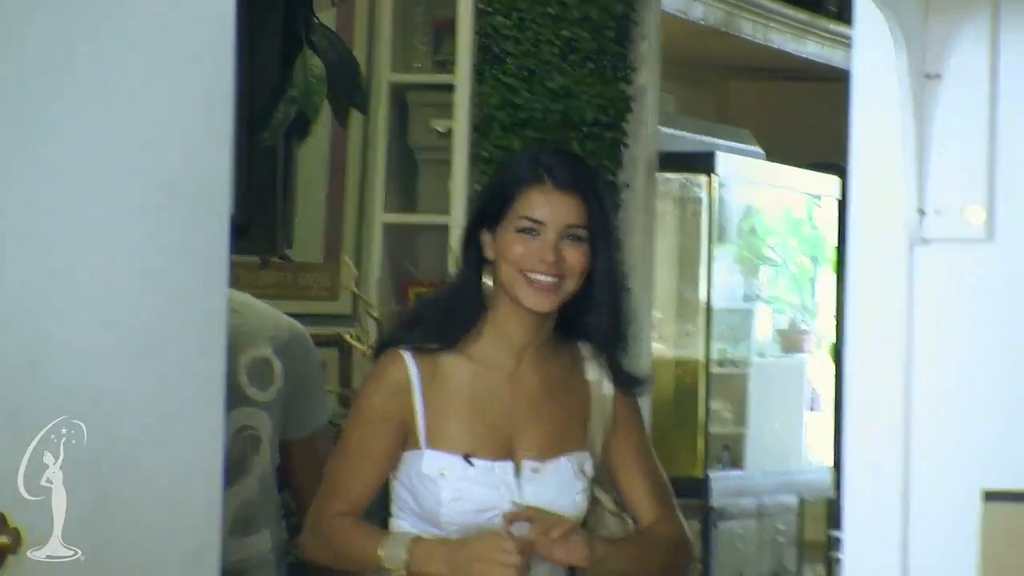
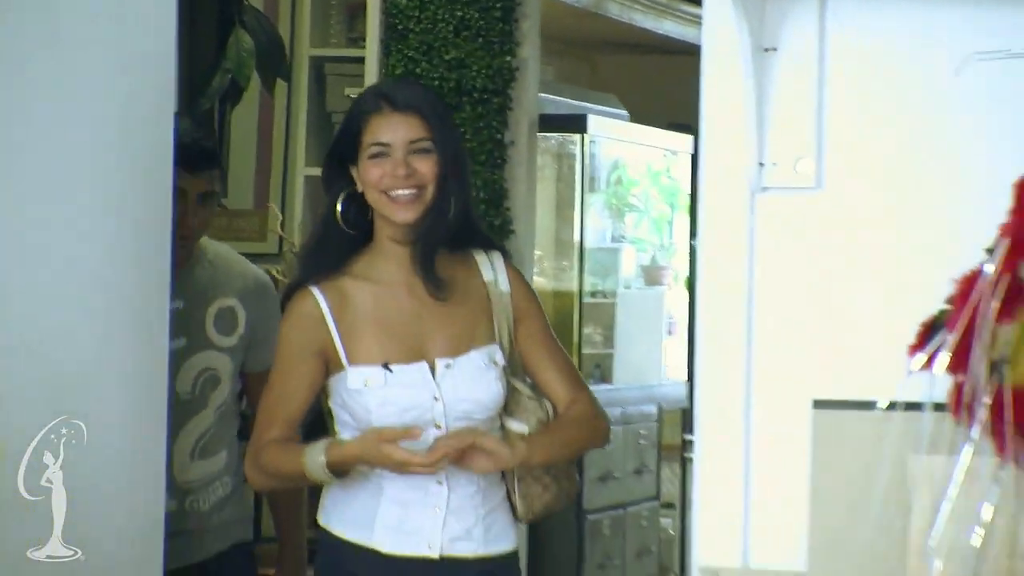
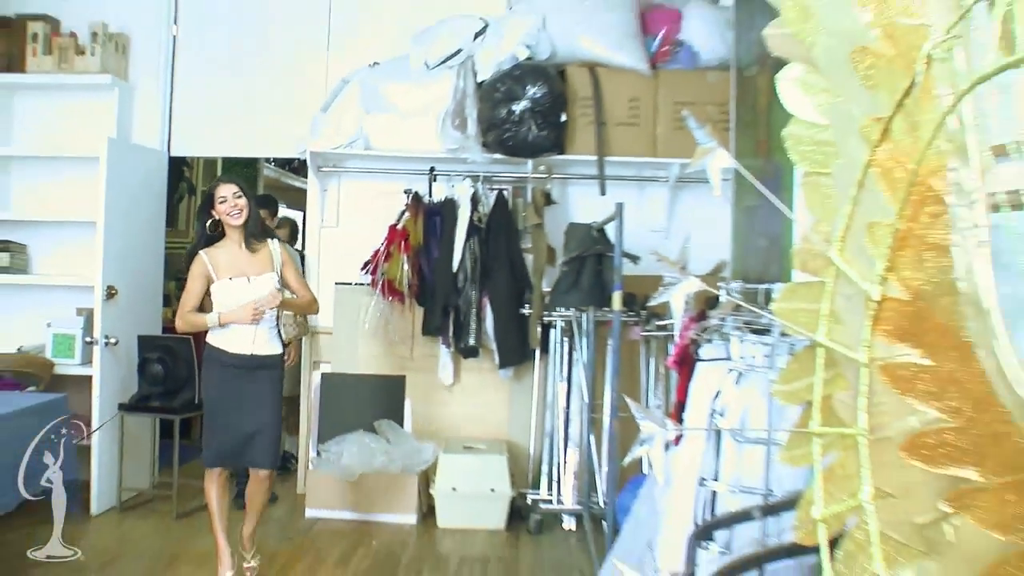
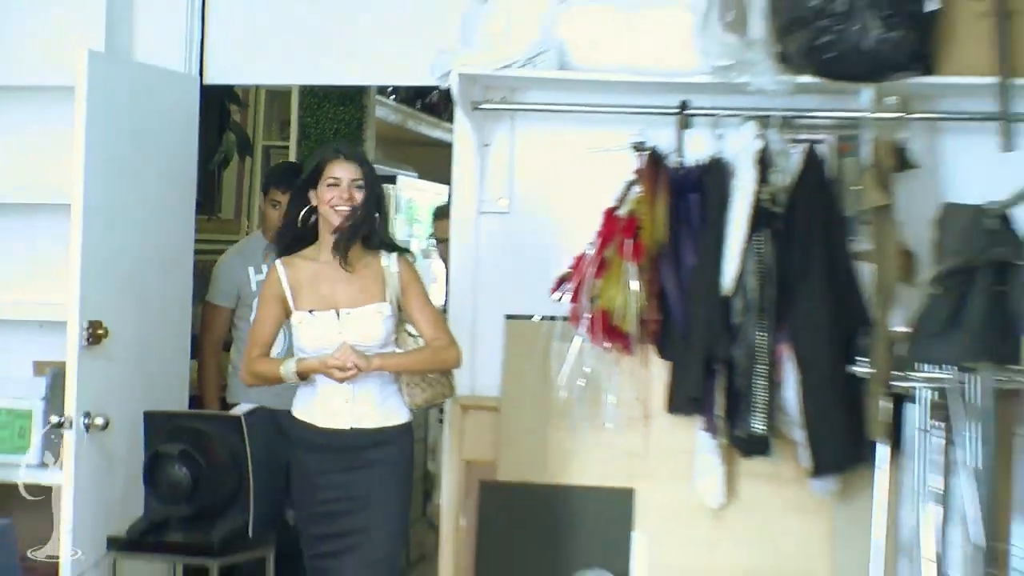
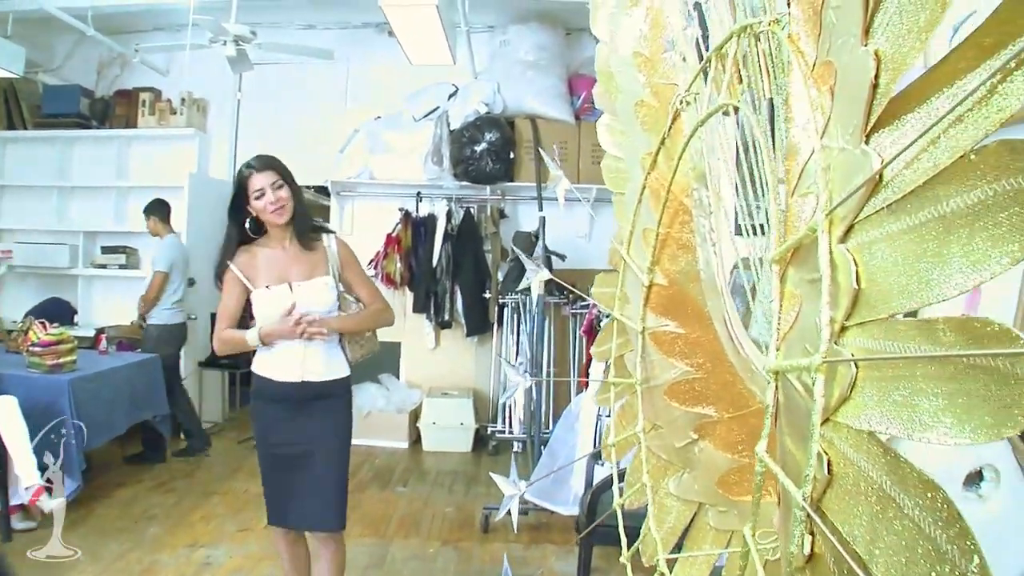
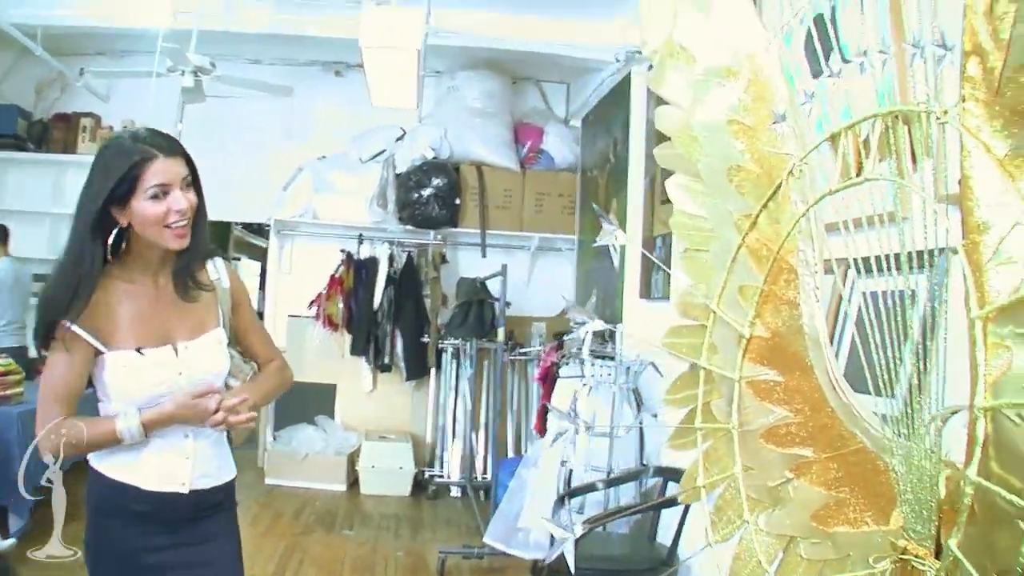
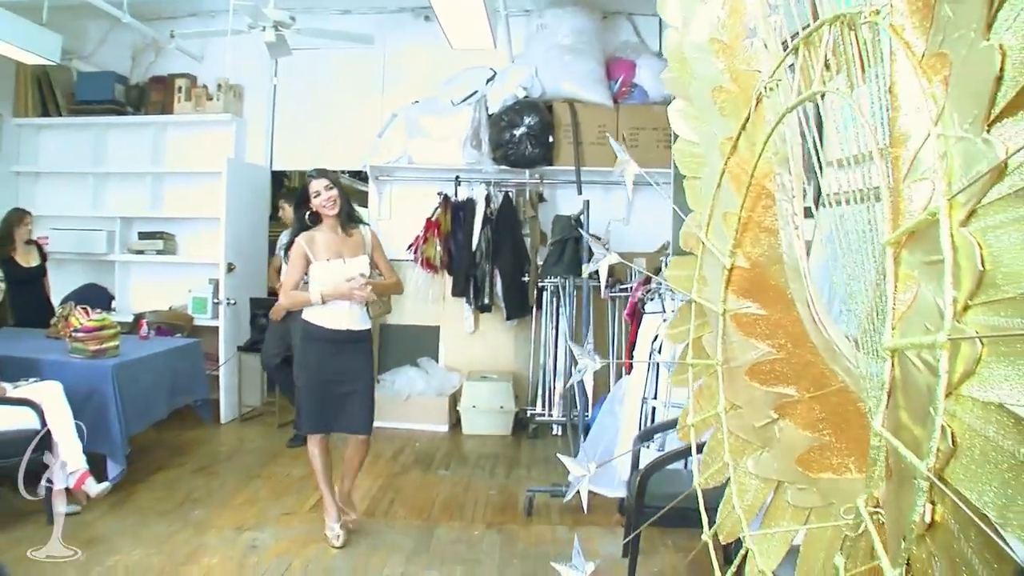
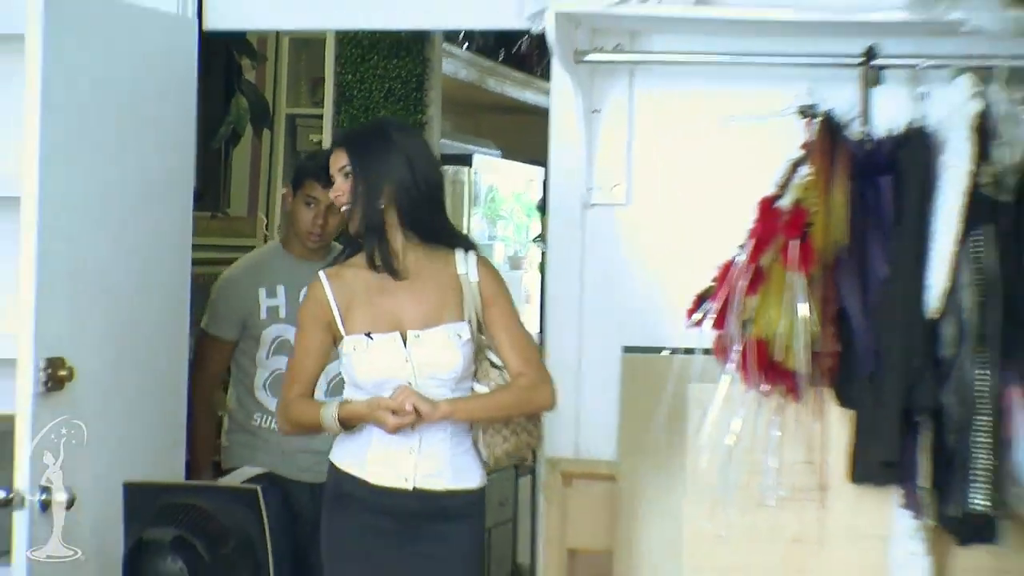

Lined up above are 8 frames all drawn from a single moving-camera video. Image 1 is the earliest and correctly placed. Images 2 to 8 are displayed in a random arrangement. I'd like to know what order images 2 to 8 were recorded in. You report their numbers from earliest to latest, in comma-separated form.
2, 8, 4, 3, 7, 5, 6
